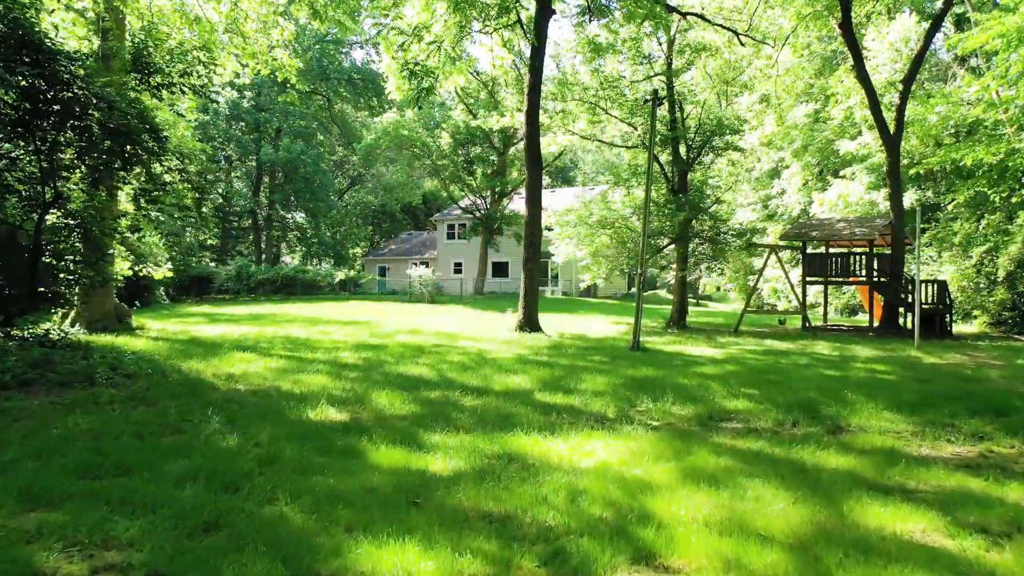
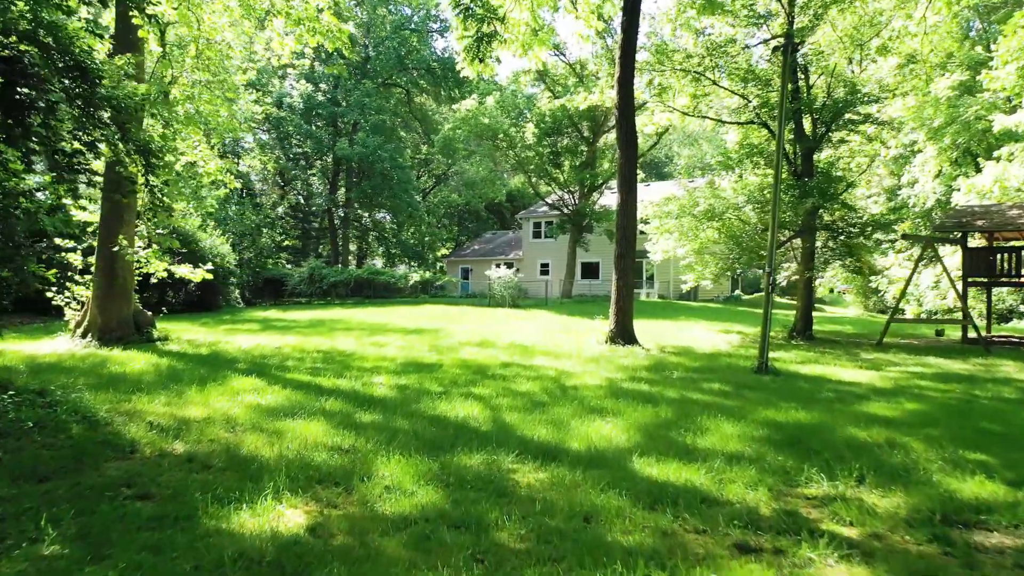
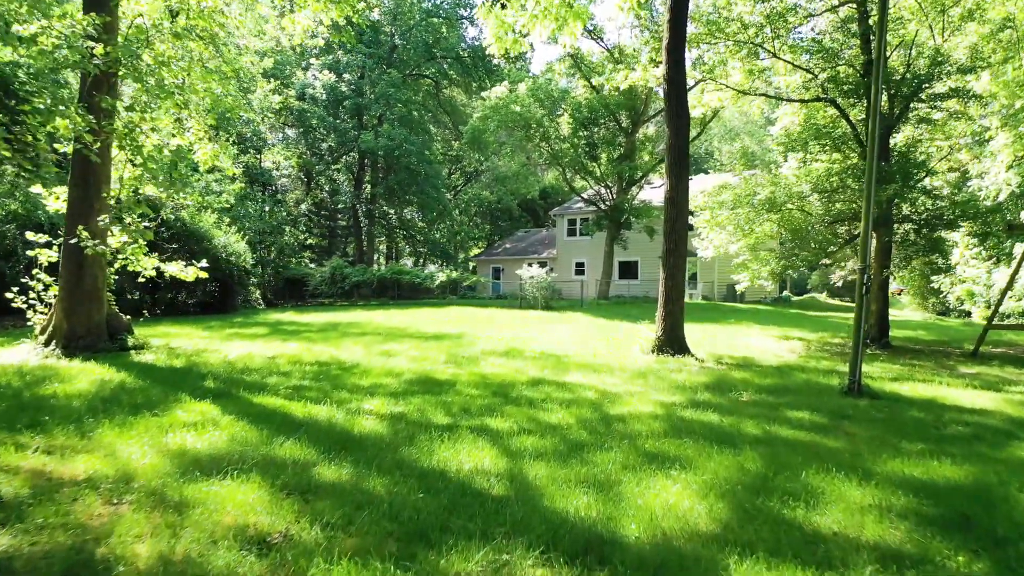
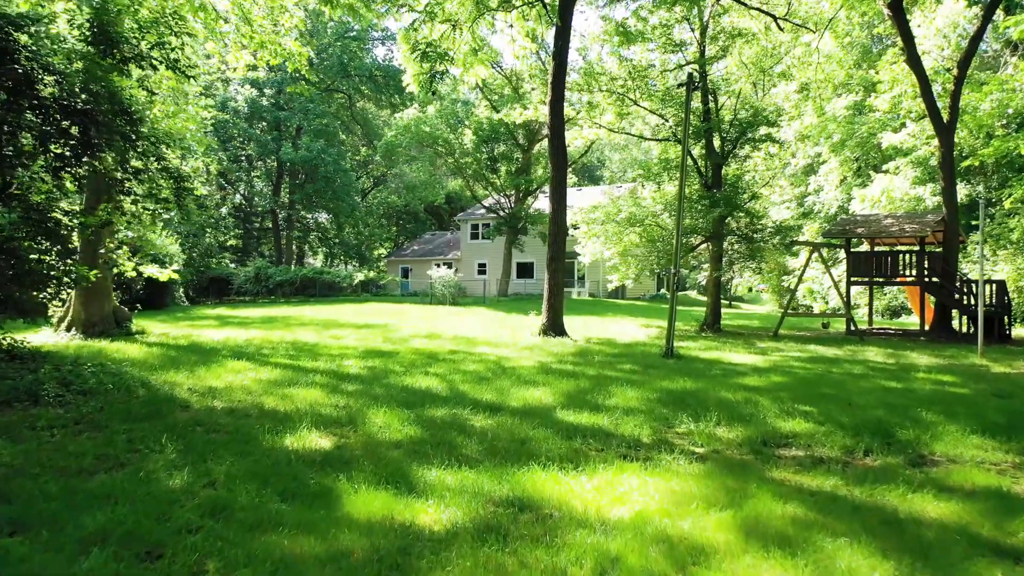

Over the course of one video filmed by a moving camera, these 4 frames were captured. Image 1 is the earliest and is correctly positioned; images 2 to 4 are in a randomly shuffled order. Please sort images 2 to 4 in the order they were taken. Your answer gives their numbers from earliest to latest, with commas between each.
4, 2, 3
